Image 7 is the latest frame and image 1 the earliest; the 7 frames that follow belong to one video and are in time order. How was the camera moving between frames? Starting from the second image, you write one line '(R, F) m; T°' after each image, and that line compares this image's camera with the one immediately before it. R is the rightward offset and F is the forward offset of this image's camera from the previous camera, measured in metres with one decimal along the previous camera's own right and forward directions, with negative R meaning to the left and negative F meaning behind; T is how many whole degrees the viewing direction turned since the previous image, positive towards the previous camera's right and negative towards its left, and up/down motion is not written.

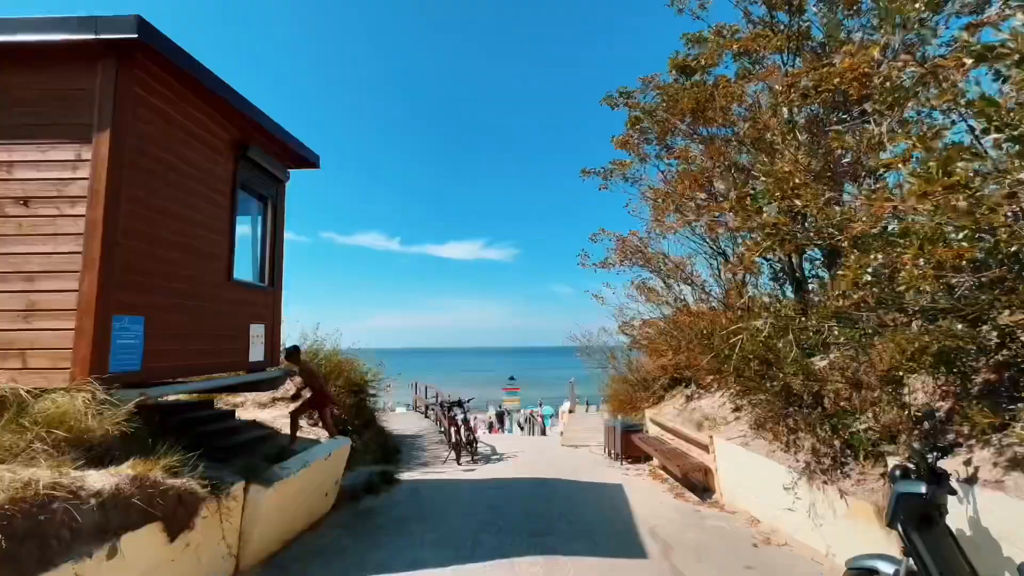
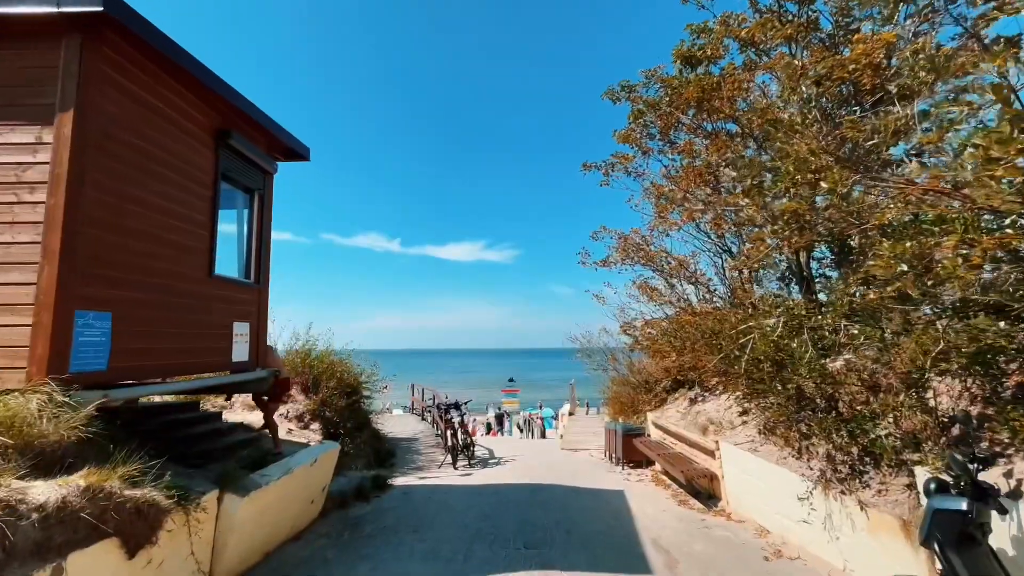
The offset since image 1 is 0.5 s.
(0.0, +0.3) m; 0°
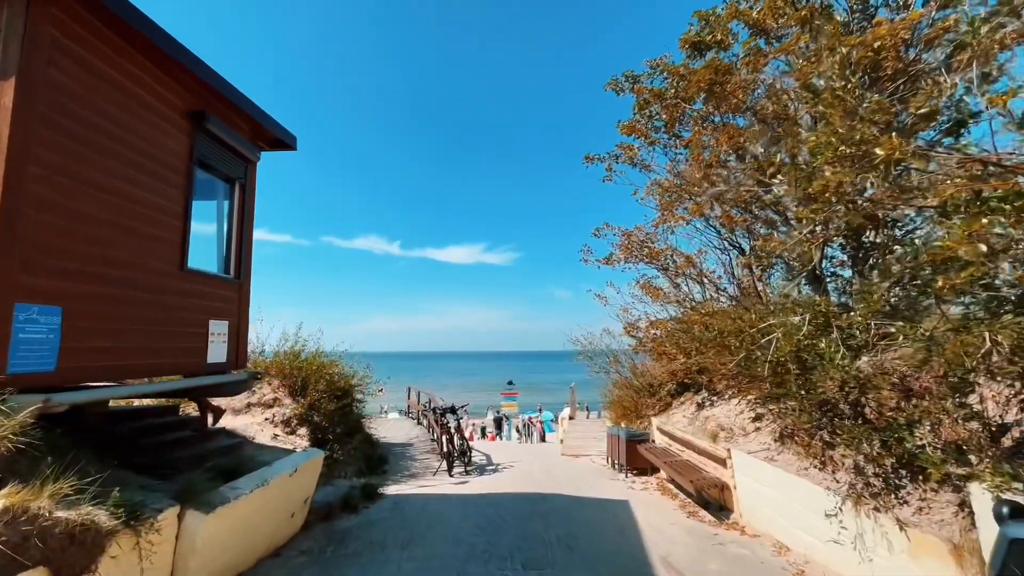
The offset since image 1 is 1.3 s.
(0.0, +0.4) m; 0°
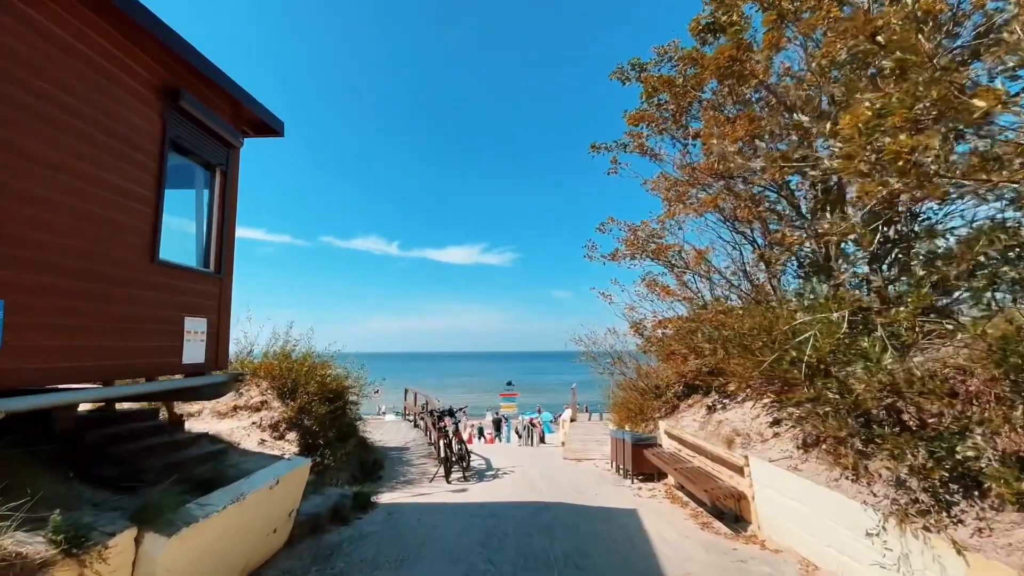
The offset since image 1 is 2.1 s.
(0.0, +0.4) m; 0°
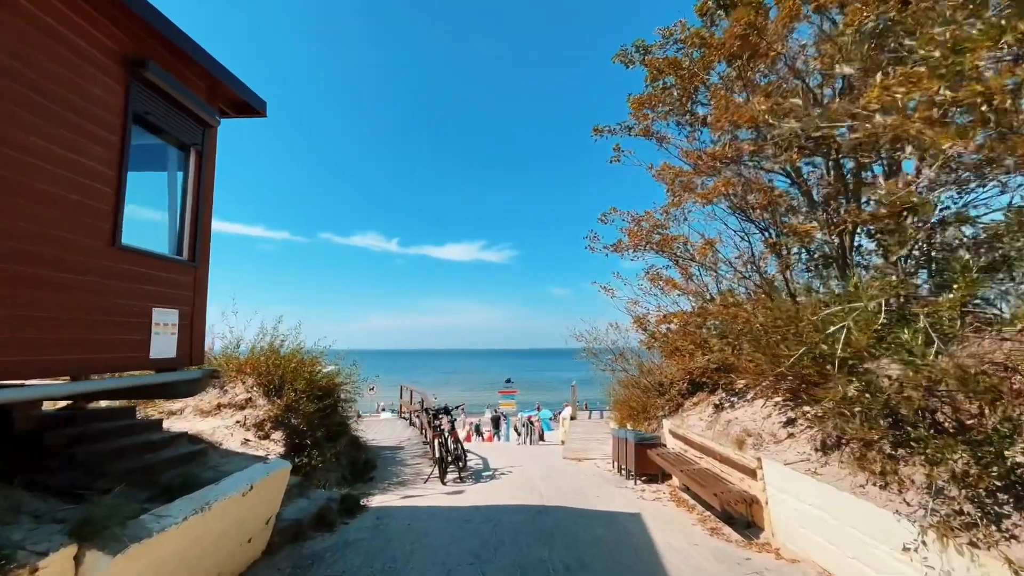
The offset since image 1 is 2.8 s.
(0.0, +0.4) m; 0°
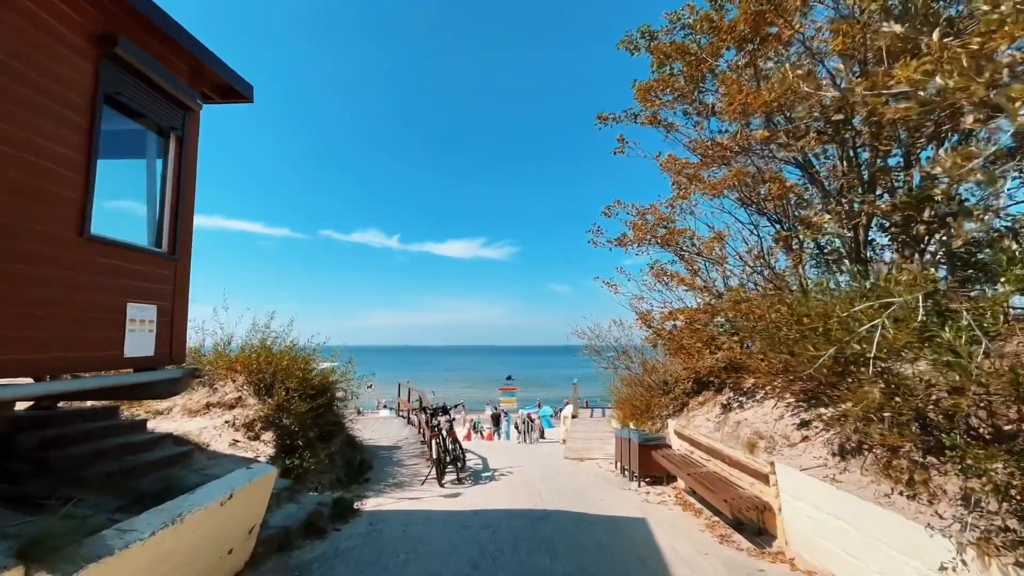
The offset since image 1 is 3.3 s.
(0.0, +0.3) m; 0°
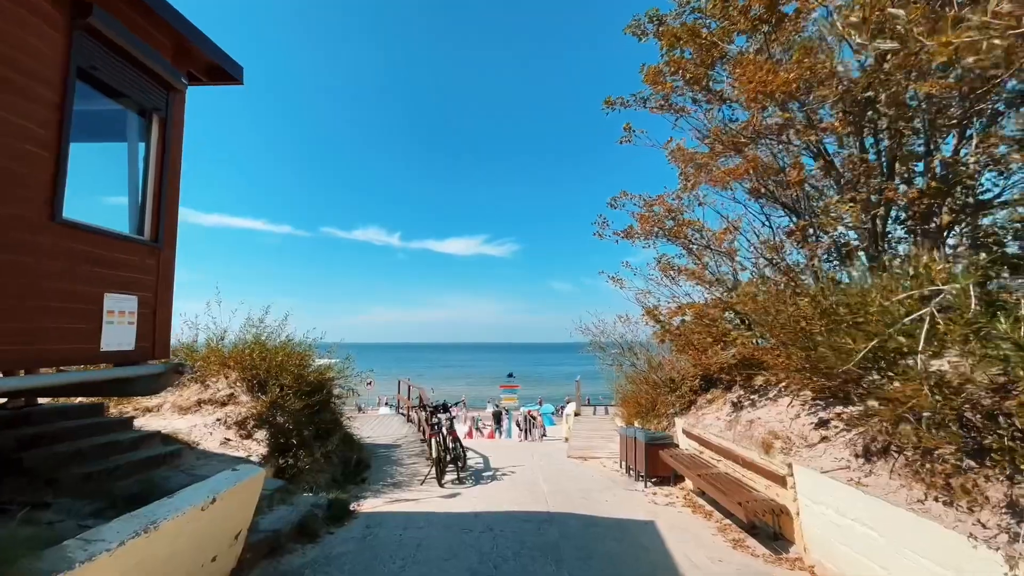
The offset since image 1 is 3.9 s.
(0.0, +0.3) m; 0°
